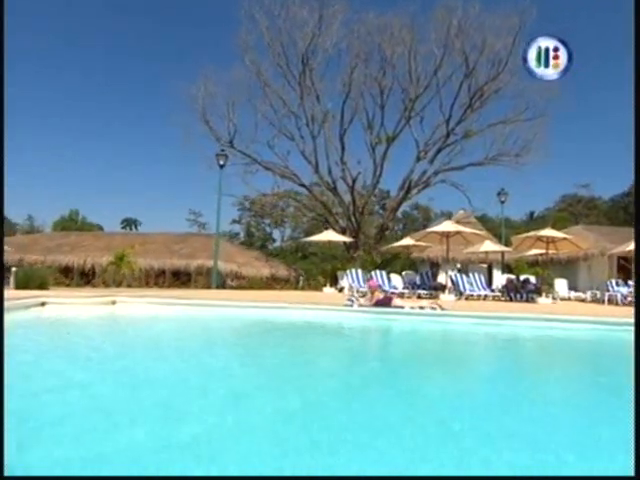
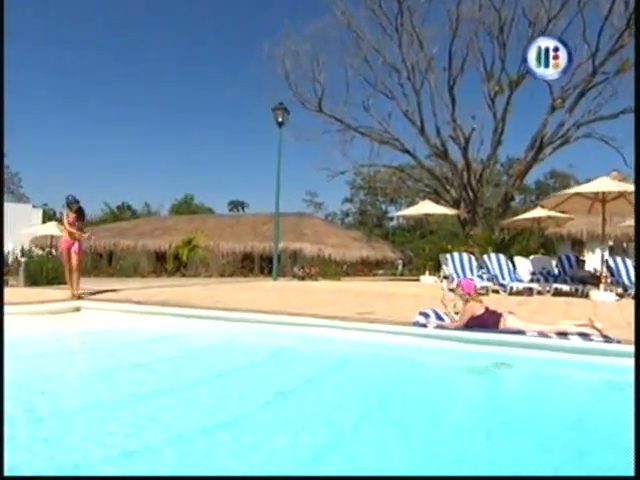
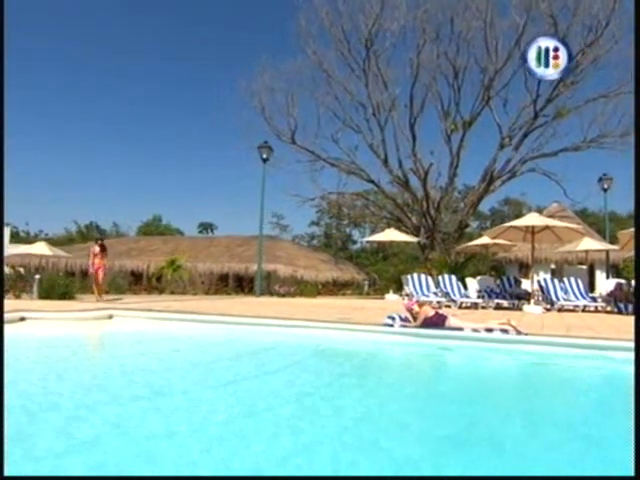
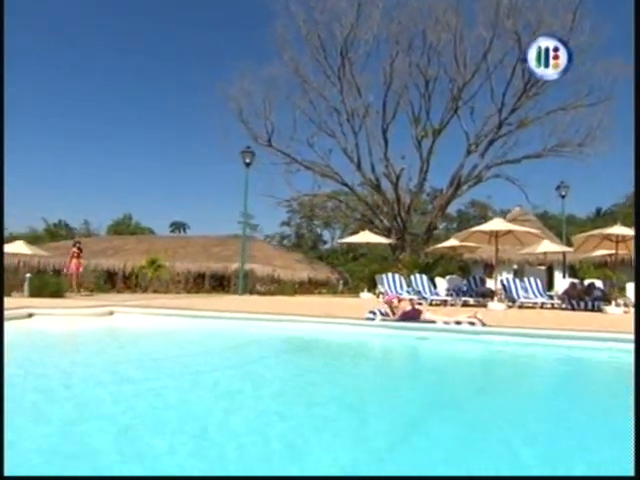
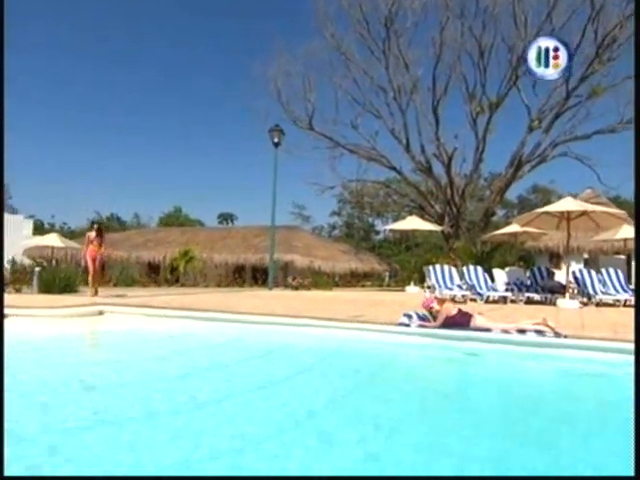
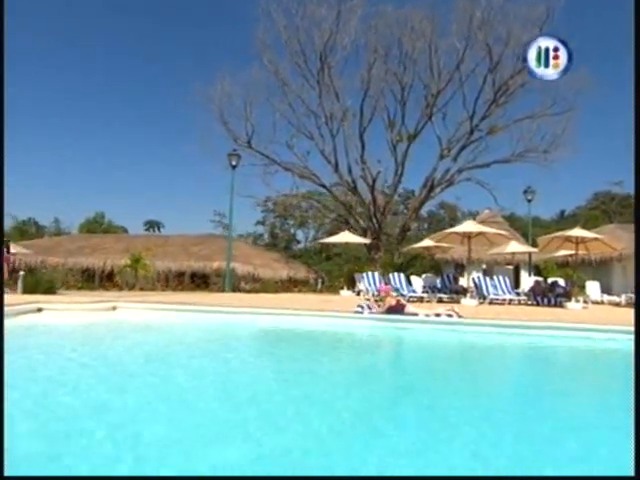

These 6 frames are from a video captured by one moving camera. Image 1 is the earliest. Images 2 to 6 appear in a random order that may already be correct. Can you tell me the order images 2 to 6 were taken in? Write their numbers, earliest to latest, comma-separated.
6, 4, 3, 5, 2
